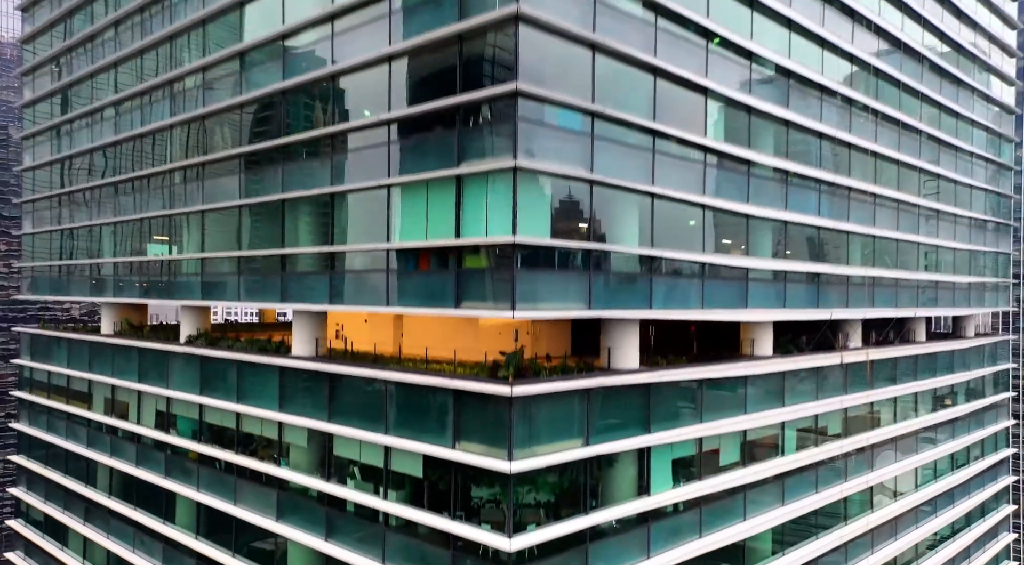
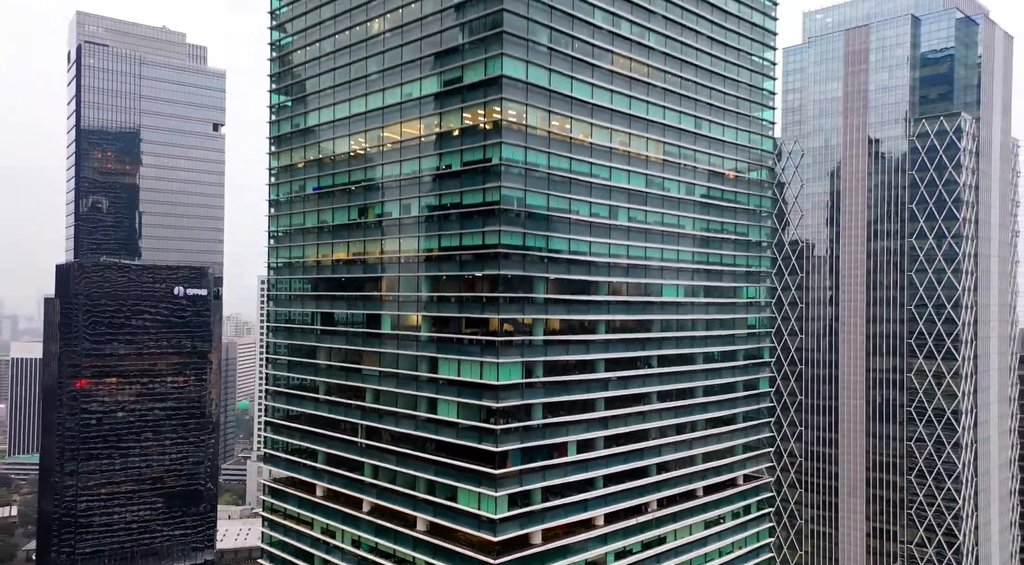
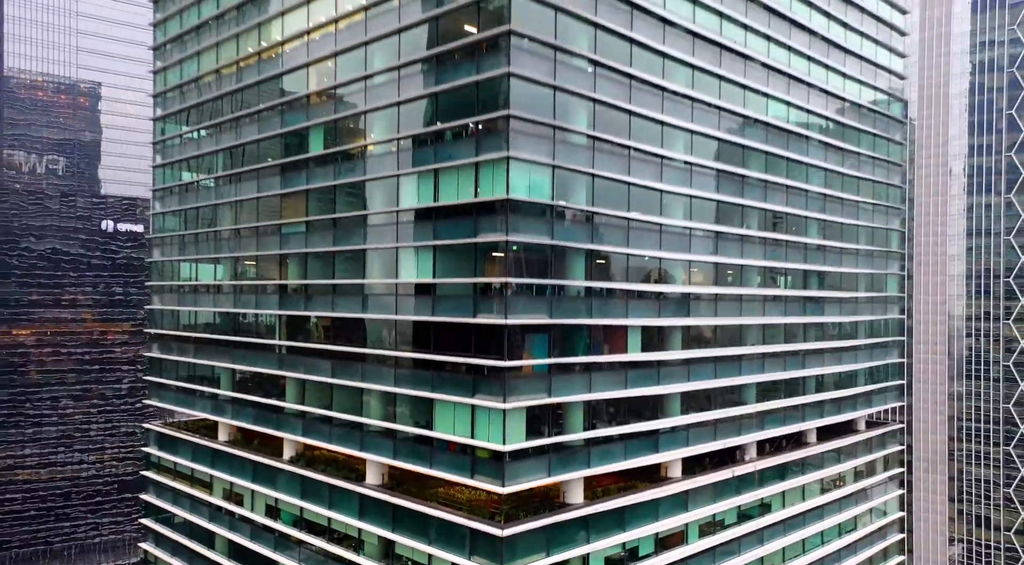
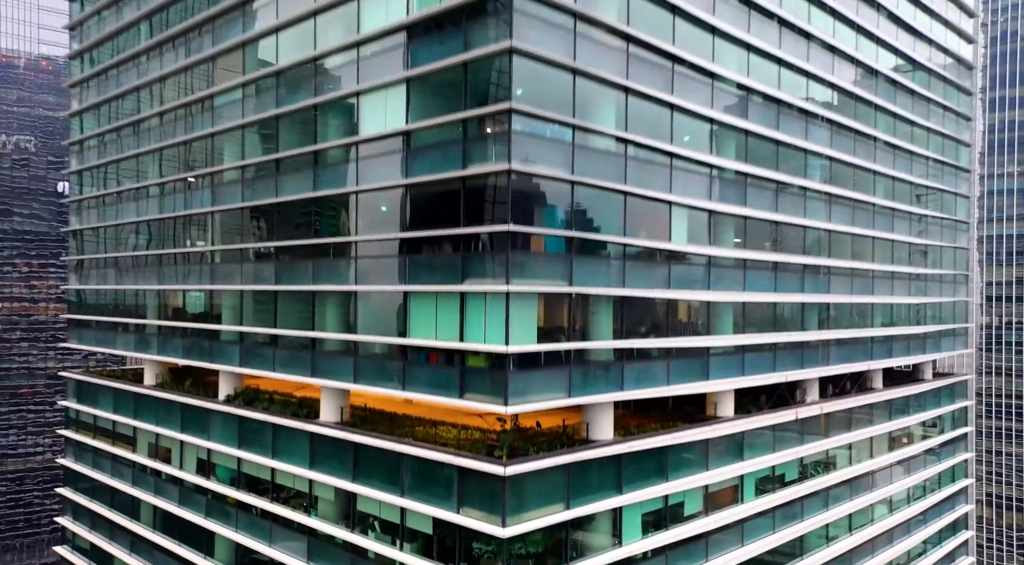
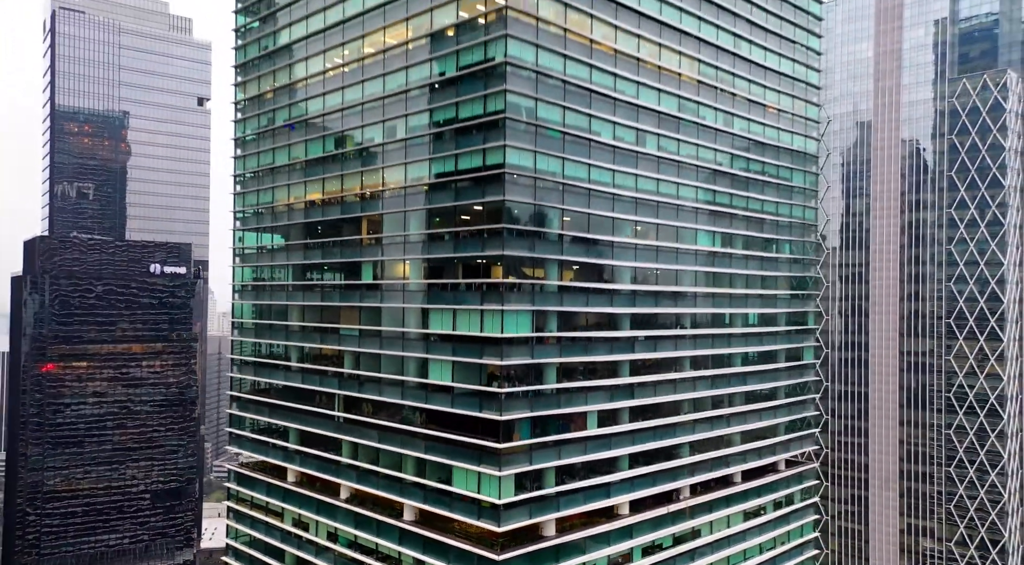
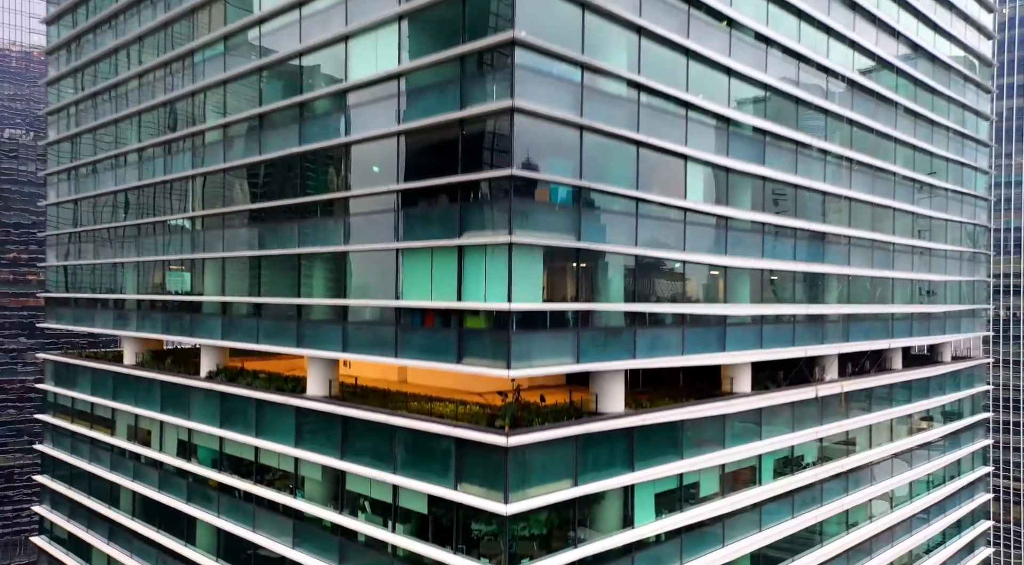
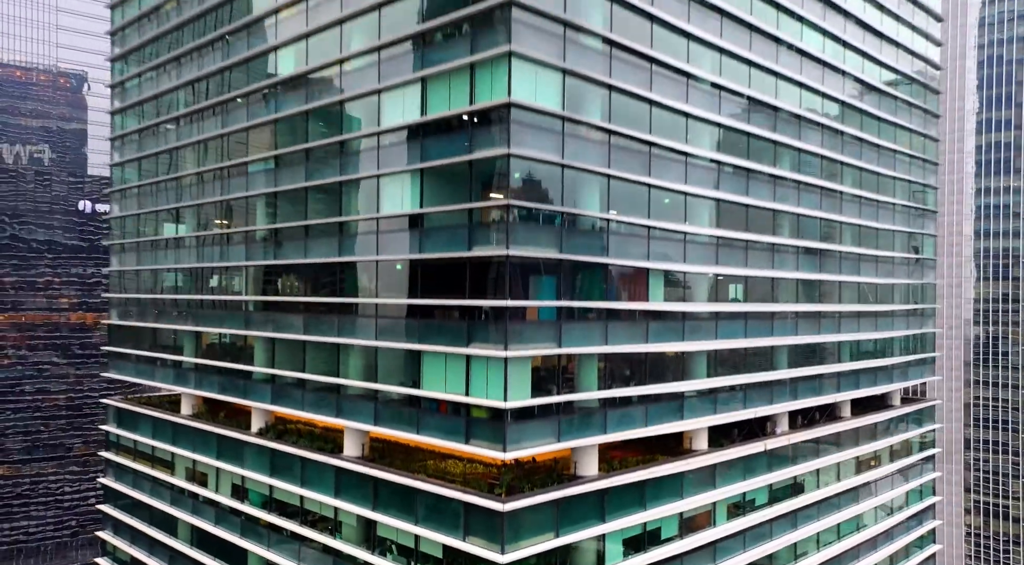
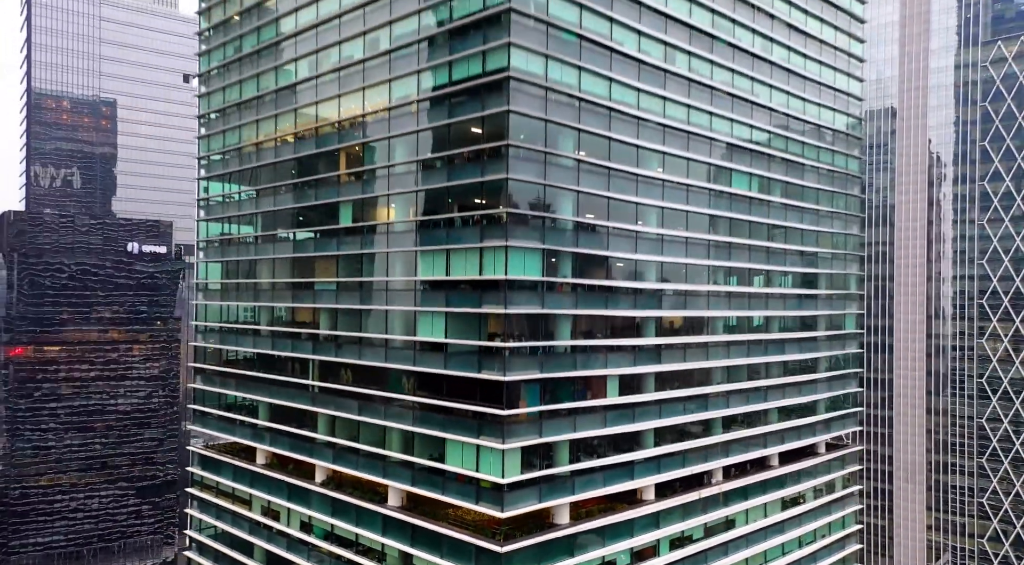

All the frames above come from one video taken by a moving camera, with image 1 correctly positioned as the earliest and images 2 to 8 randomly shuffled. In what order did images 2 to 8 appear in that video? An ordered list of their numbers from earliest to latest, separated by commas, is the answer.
6, 4, 7, 3, 8, 5, 2
